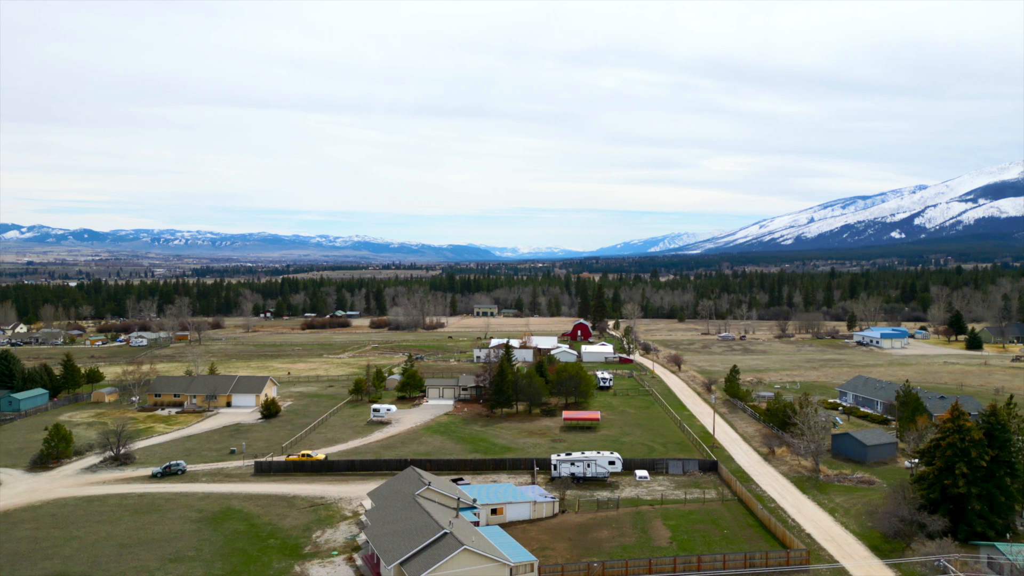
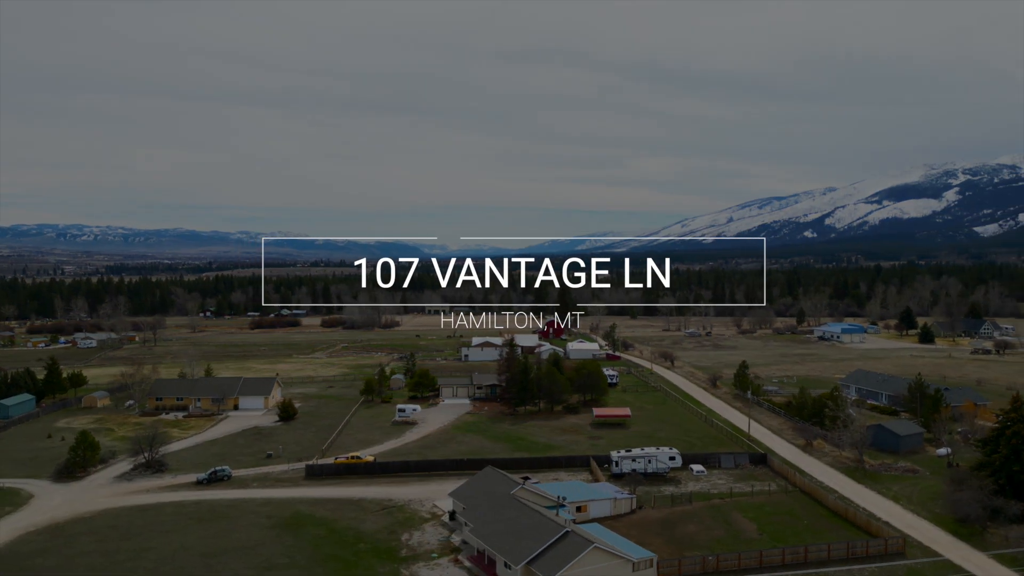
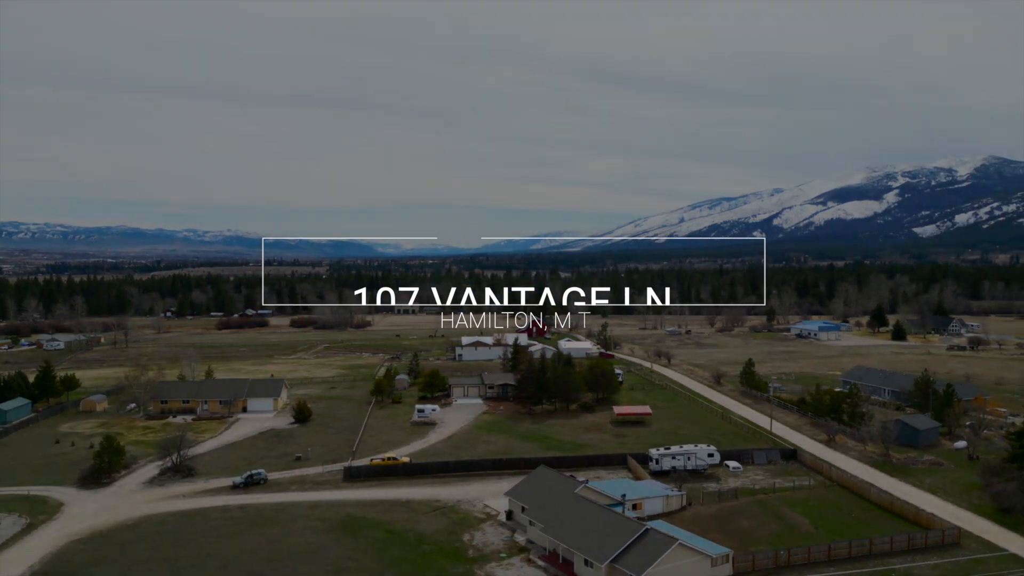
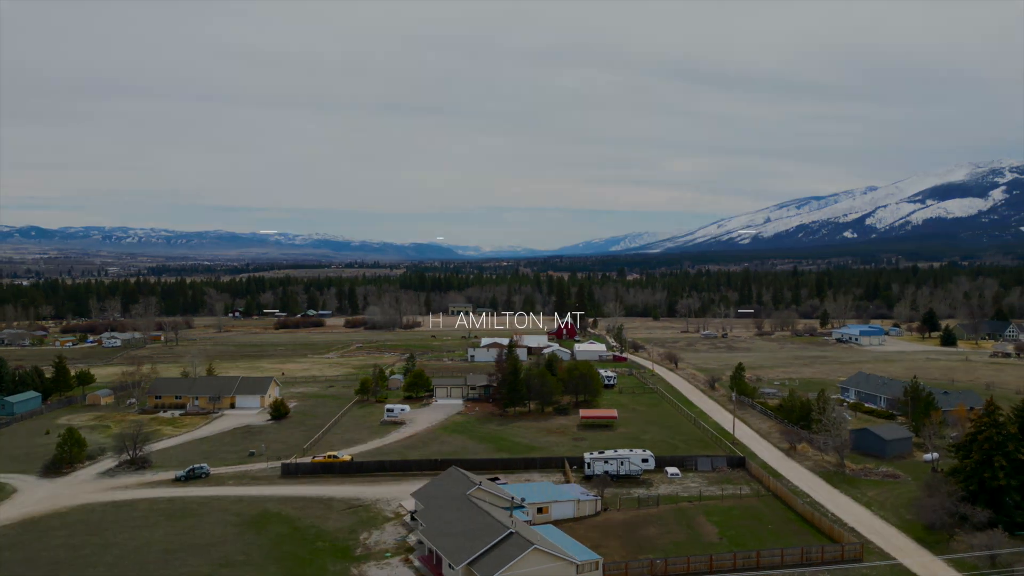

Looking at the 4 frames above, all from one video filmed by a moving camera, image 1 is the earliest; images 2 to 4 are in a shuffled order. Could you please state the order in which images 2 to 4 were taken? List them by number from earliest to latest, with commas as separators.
4, 2, 3
